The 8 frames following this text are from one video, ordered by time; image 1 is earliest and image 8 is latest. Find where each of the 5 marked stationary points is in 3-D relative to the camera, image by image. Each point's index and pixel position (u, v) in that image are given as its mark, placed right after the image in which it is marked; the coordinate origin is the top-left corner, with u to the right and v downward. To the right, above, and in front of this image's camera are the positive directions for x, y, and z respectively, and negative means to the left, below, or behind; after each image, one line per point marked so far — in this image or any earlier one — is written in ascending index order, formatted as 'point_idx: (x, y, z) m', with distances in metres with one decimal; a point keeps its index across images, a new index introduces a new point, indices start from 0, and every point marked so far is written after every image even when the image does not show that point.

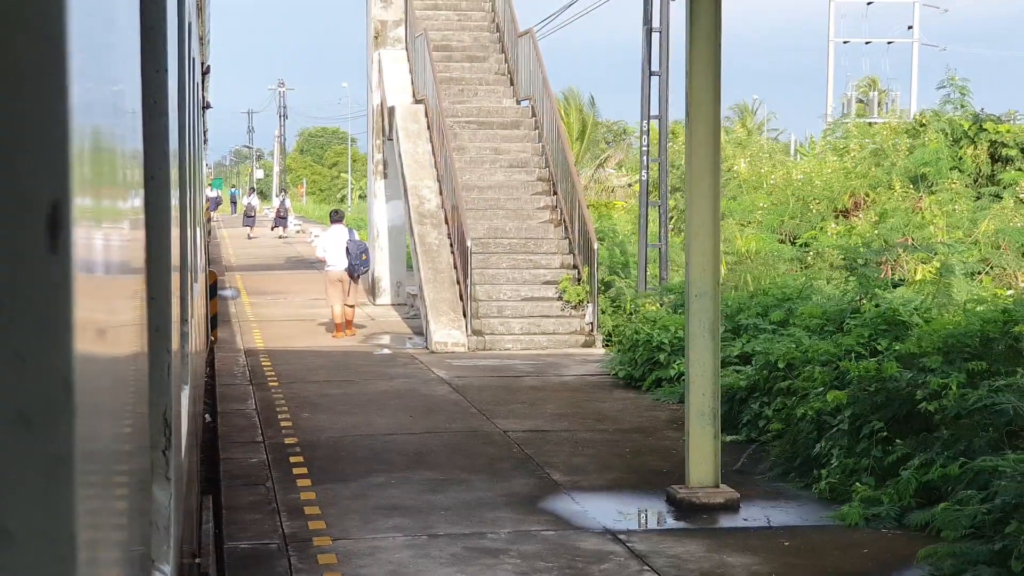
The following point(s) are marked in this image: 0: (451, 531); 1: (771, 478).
0: (-0.2, -0.9, +6.3) m
1: (+1.1, -0.8, +7.2) m
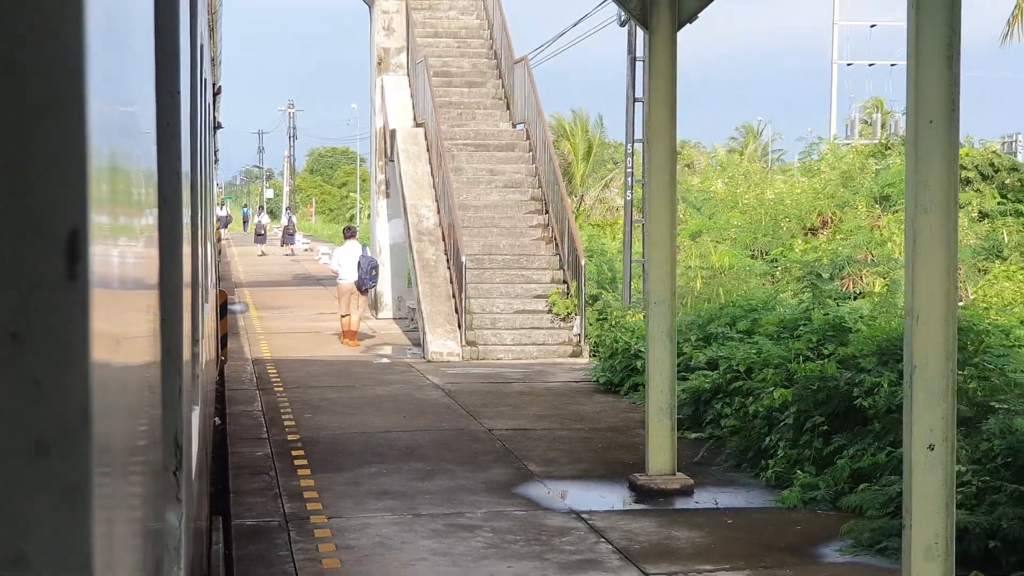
0: (-0.3, -0.9, +7.1) m
1: (+1.0, -0.8, +8.0) m
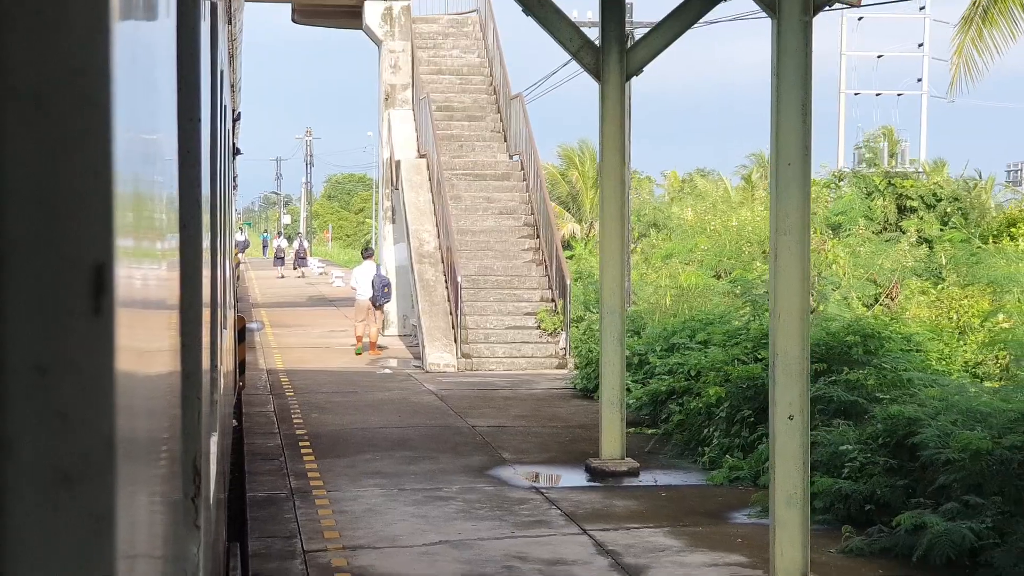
0: (-0.5, -0.9, +8.4) m
1: (+0.8, -0.9, +9.3) m
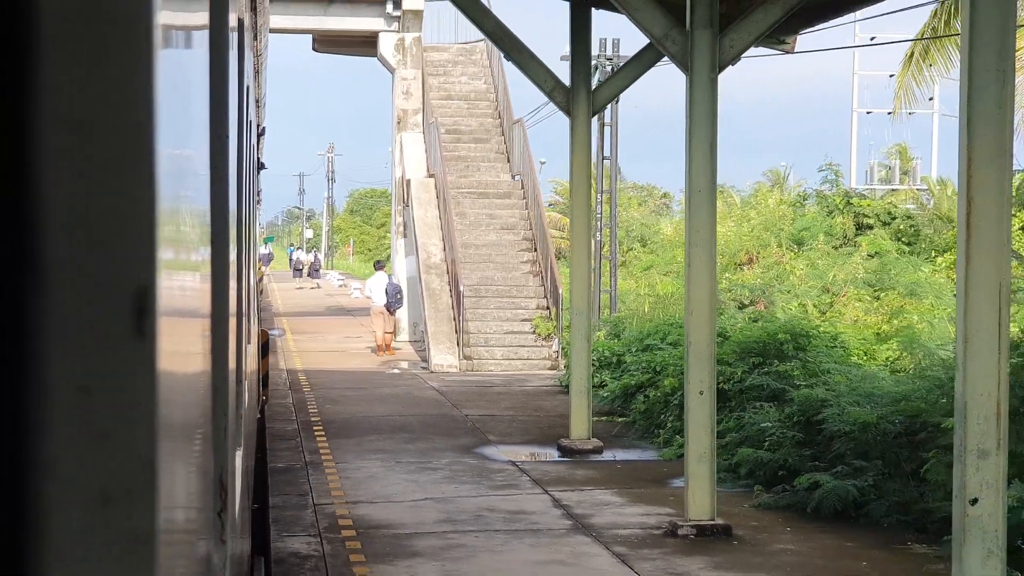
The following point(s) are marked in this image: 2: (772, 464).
0: (-0.6, -1.0, +9.9) m
1: (+0.7, -0.9, +10.8) m
2: (+1.3, -0.8, +8.6) m
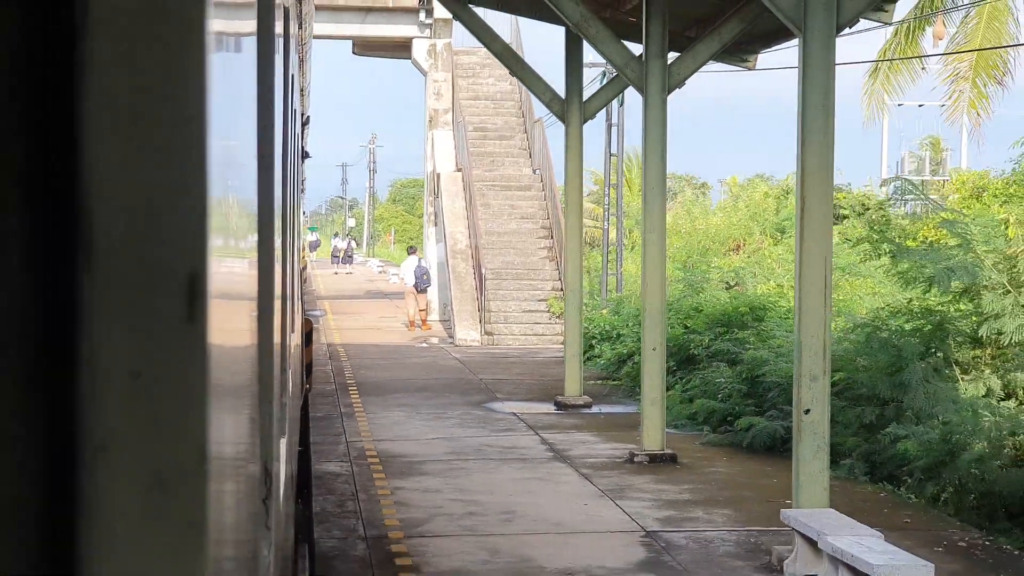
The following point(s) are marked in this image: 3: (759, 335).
0: (-0.6, -0.8, +11.9) m
1: (+0.8, -0.8, +12.7) m
2: (+1.2, -0.7, +10.5) m
3: (+1.6, -0.3, +11.8) m
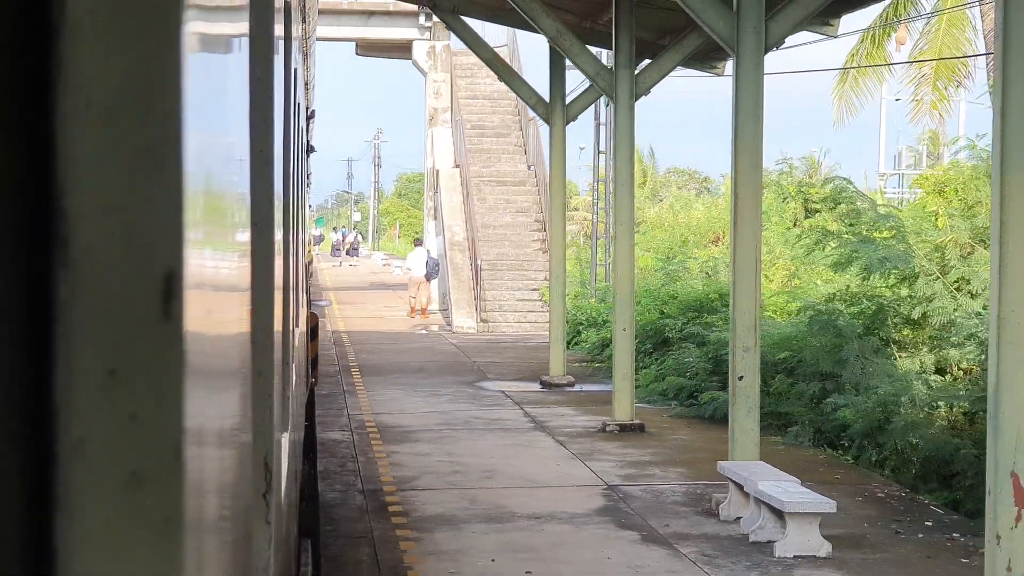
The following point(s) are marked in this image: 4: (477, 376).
0: (-0.6, -0.7, +13.0) m
1: (+0.7, -0.7, +13.8) m
2: (+1.1, -0.6, +11.6) m
3: (+1.6, -0.2, +12.9) m
4: (-0.3, -0.7, +13.9) m
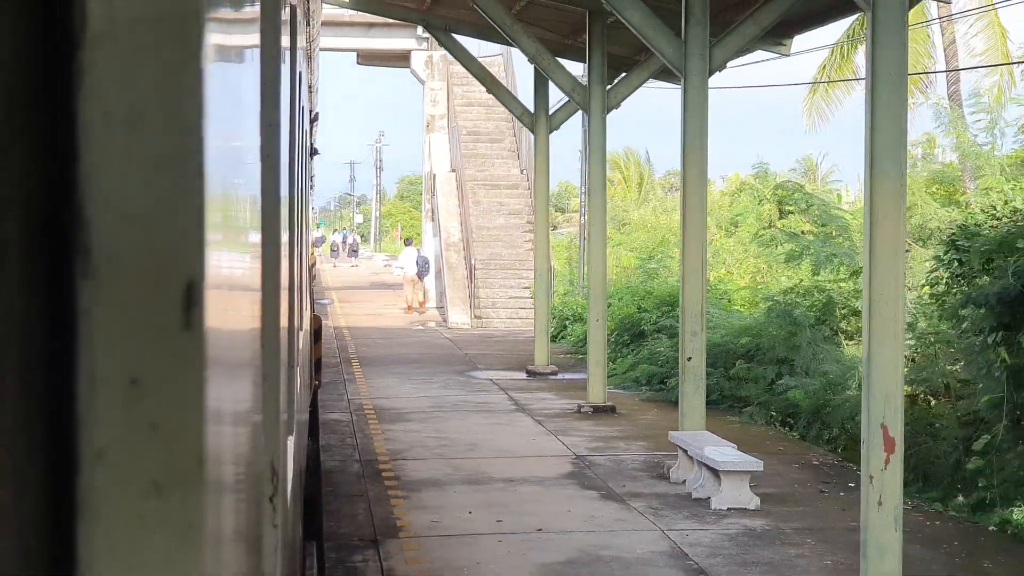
0: (-0.7, -0.7, +14.1) m
1: (+0.6, -0.7, +14.9) m
2: (+1.0, -0.6, +12.7) m
3: (+1.5, -0.2, +14.0) m
4: (-0.4, -0.7, +15.1) m
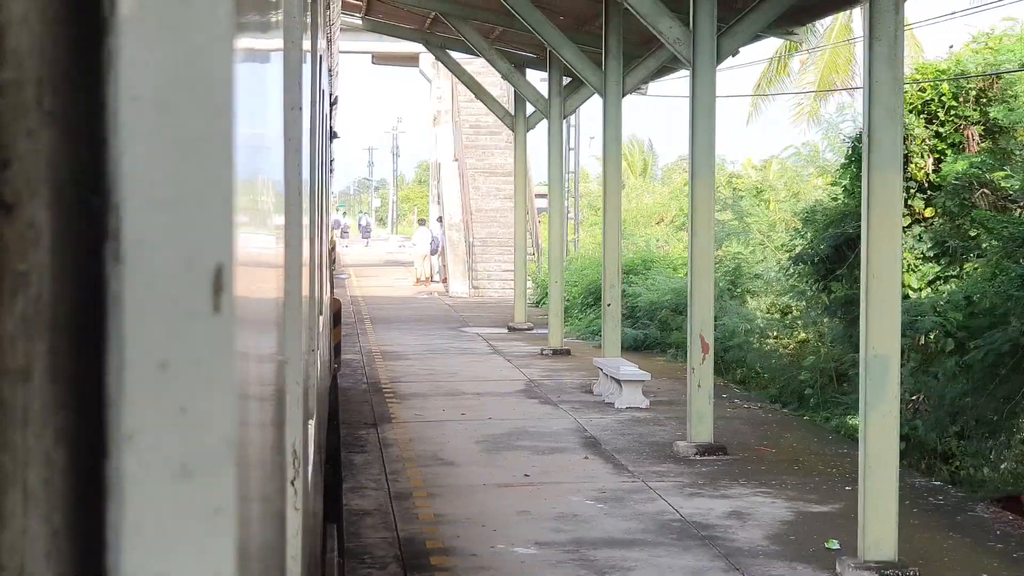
0: (-0.9, -0.4, +17.2) m
1: (+0.4, -0.4, +18.0) m
2: (+0.9, -0.3, +15.8) m
3: (+1.3, +0.1, +17.1) m
4: (-0.5, -0.4, +18.2) m
